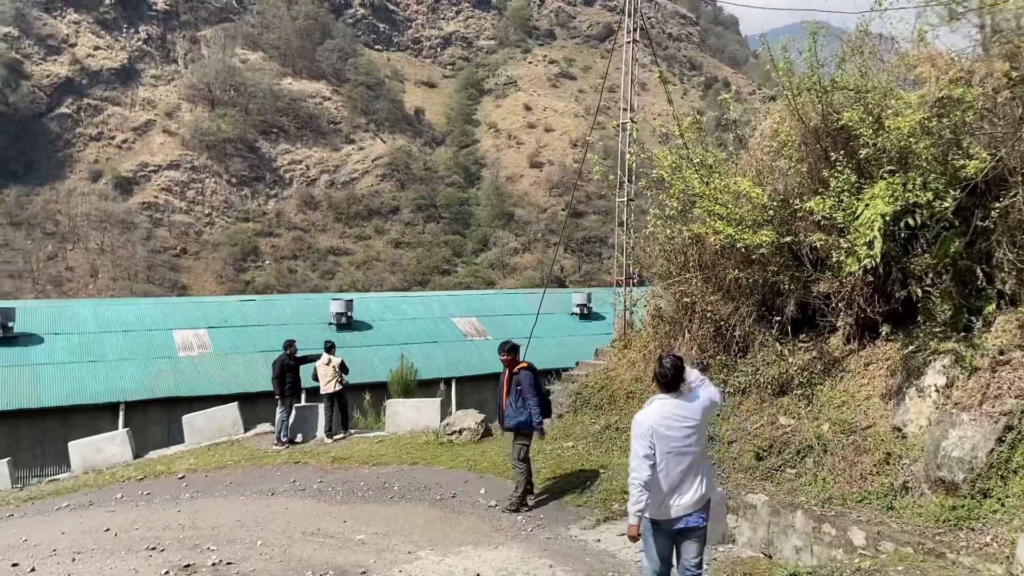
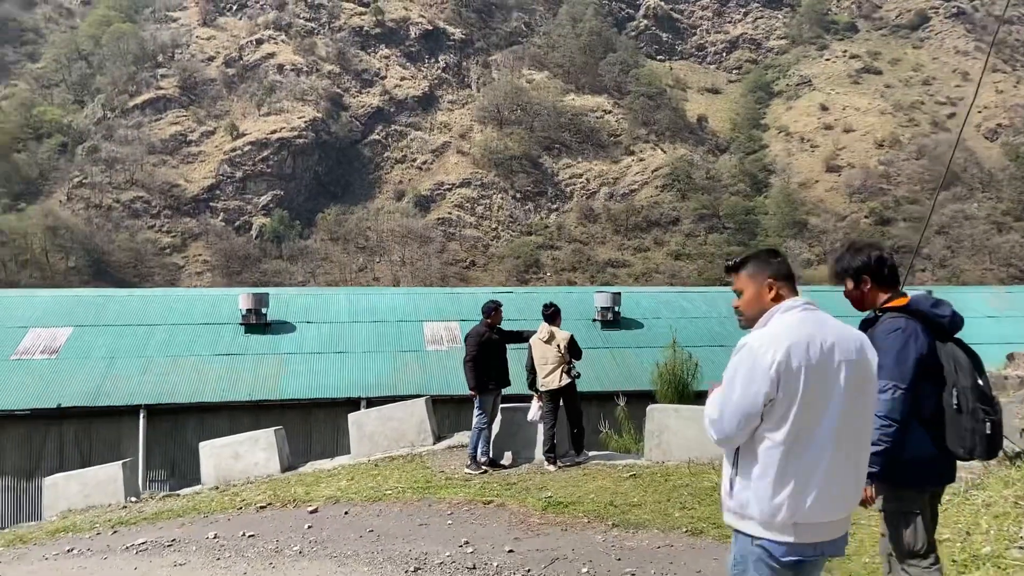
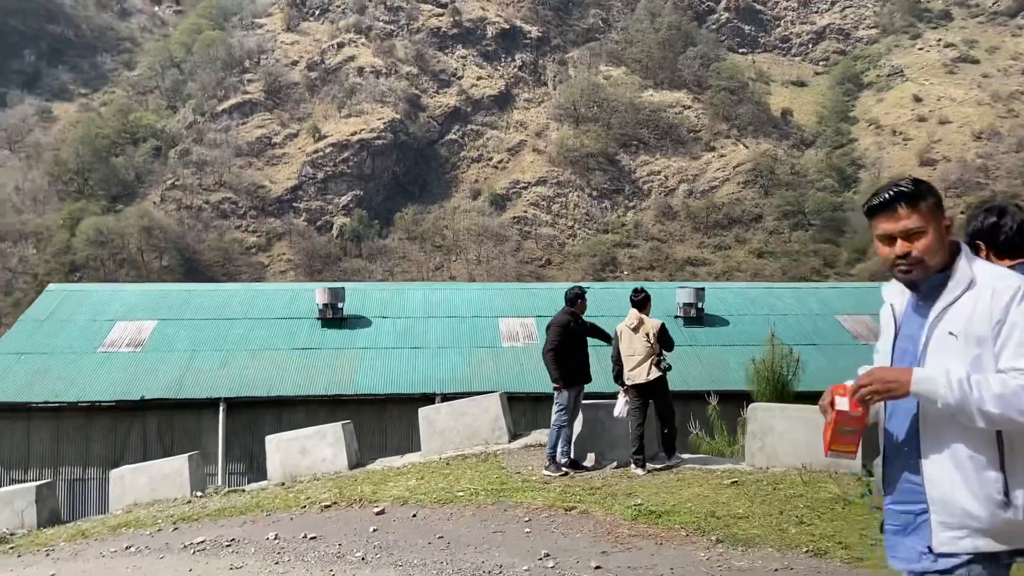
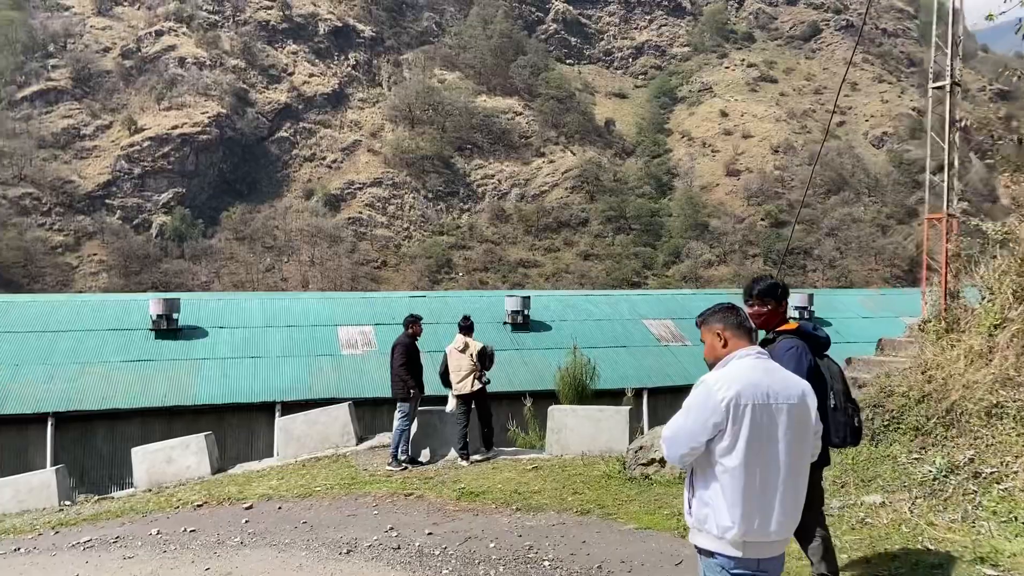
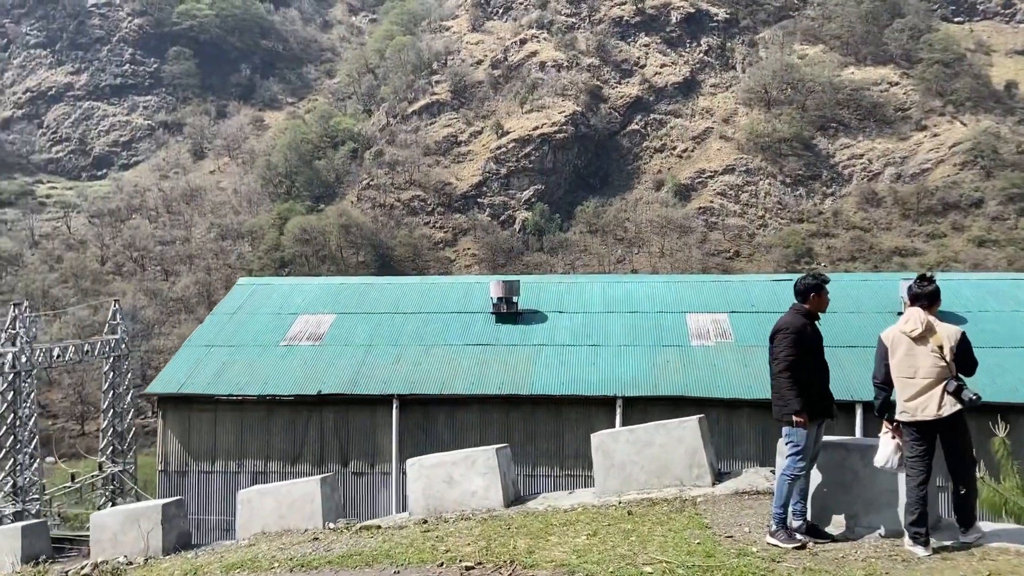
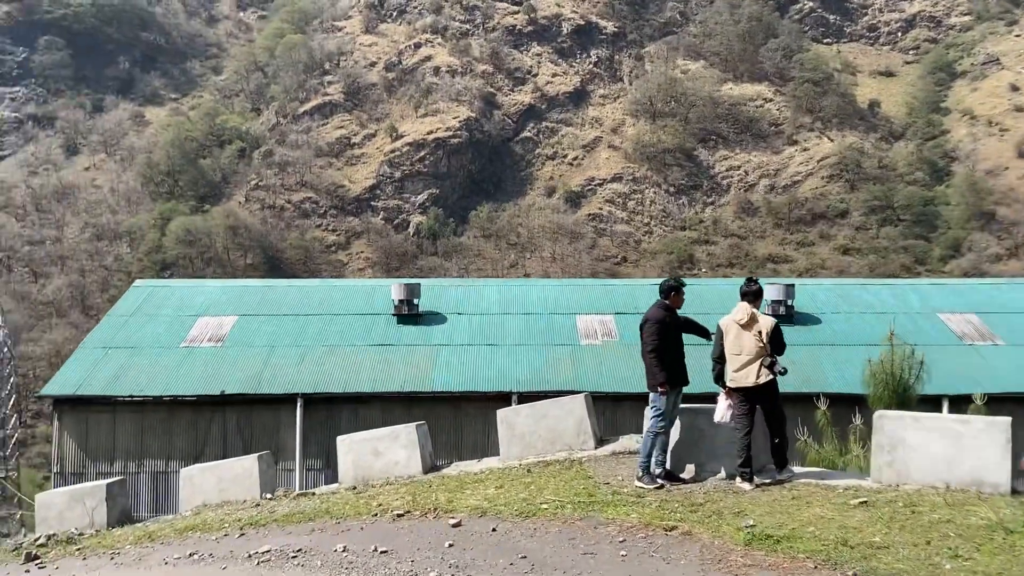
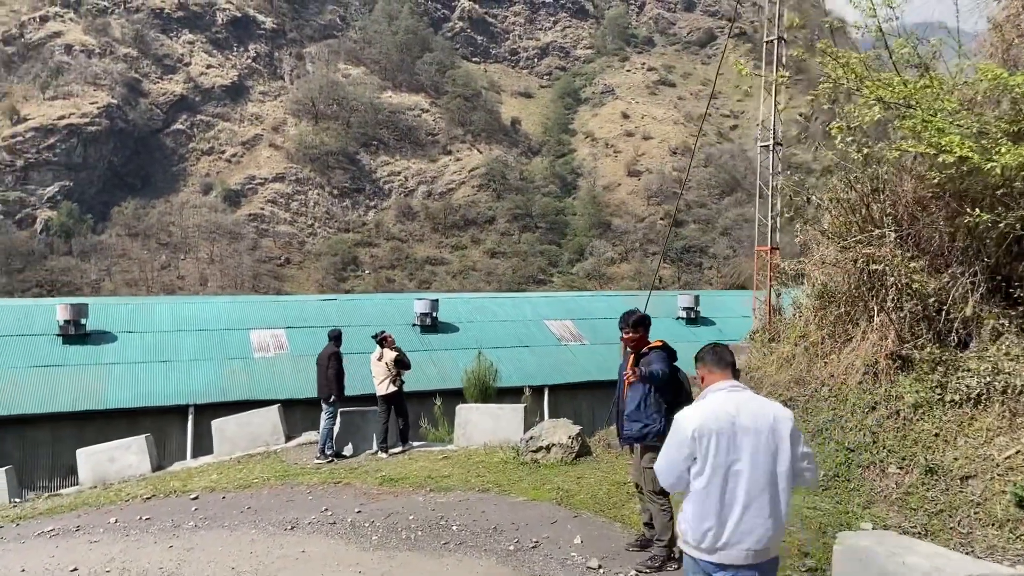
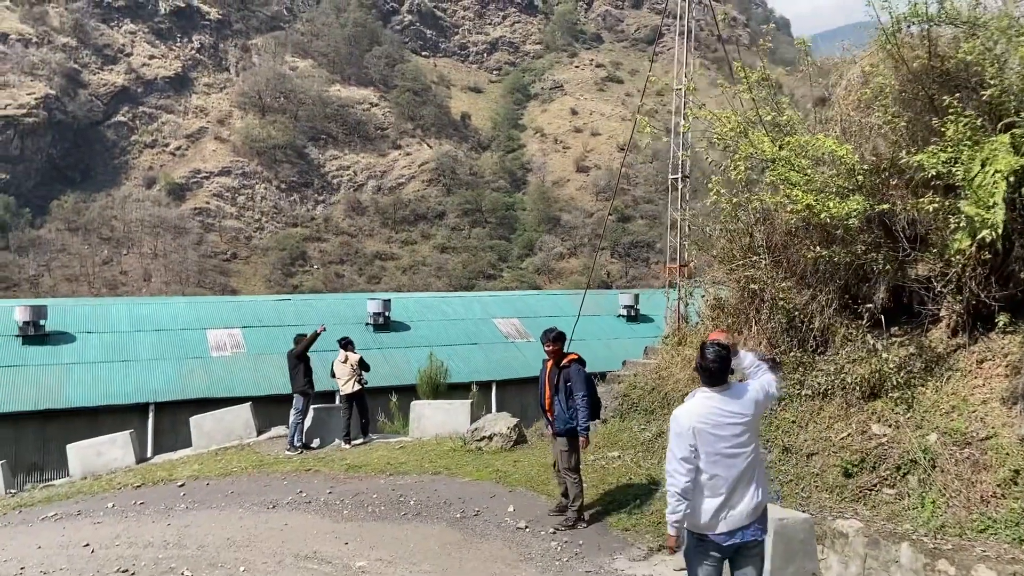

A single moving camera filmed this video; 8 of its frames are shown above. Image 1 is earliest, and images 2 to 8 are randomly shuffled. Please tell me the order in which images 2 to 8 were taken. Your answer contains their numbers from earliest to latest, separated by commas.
8, 7, 4, 2, 3, 6, 5
